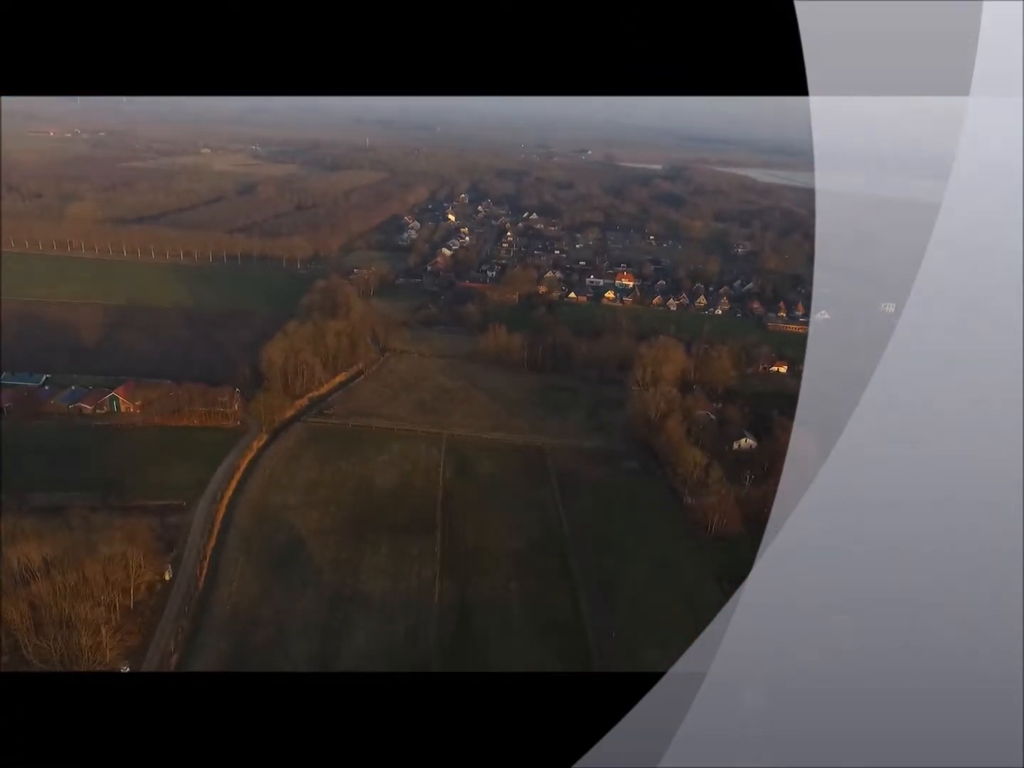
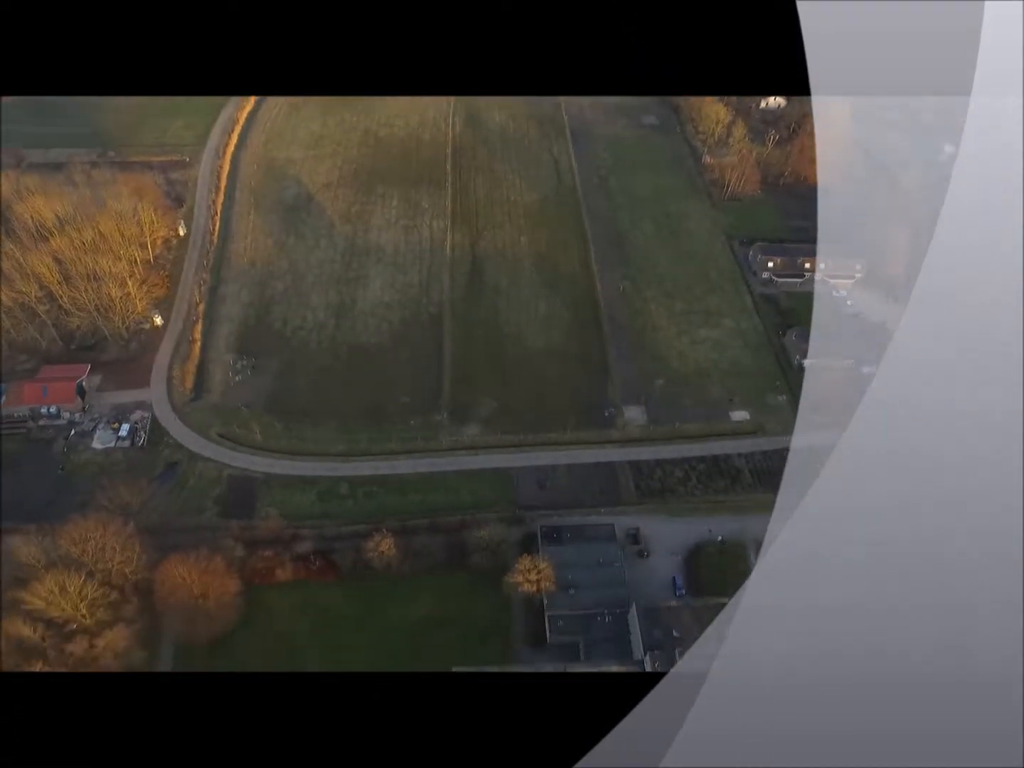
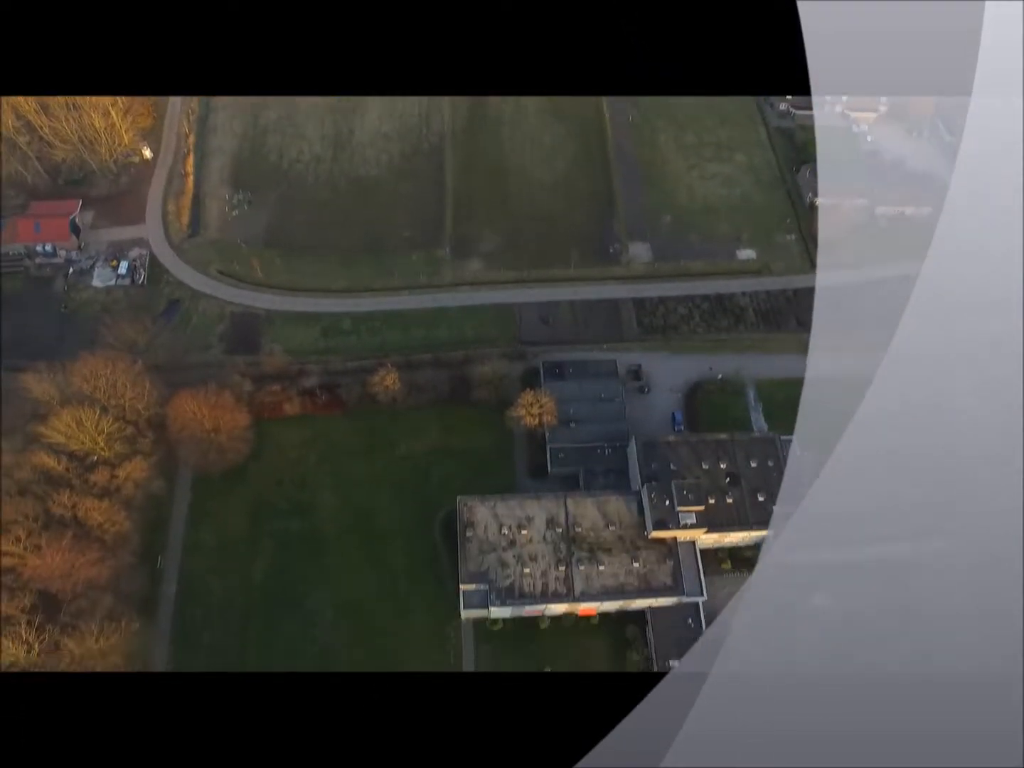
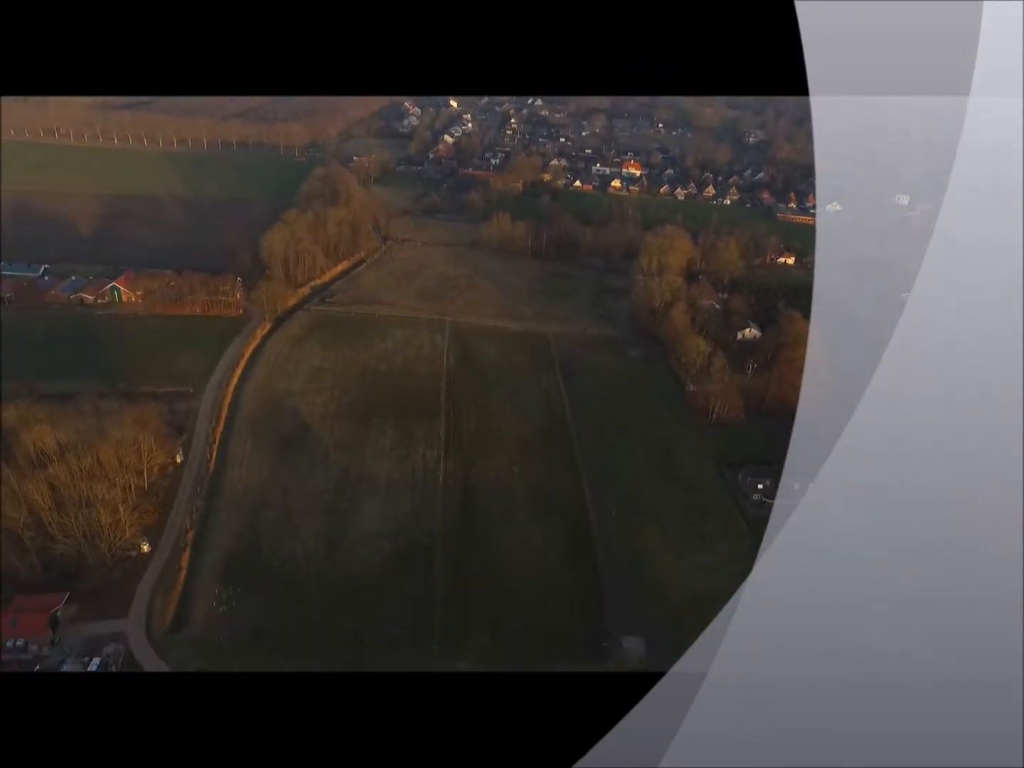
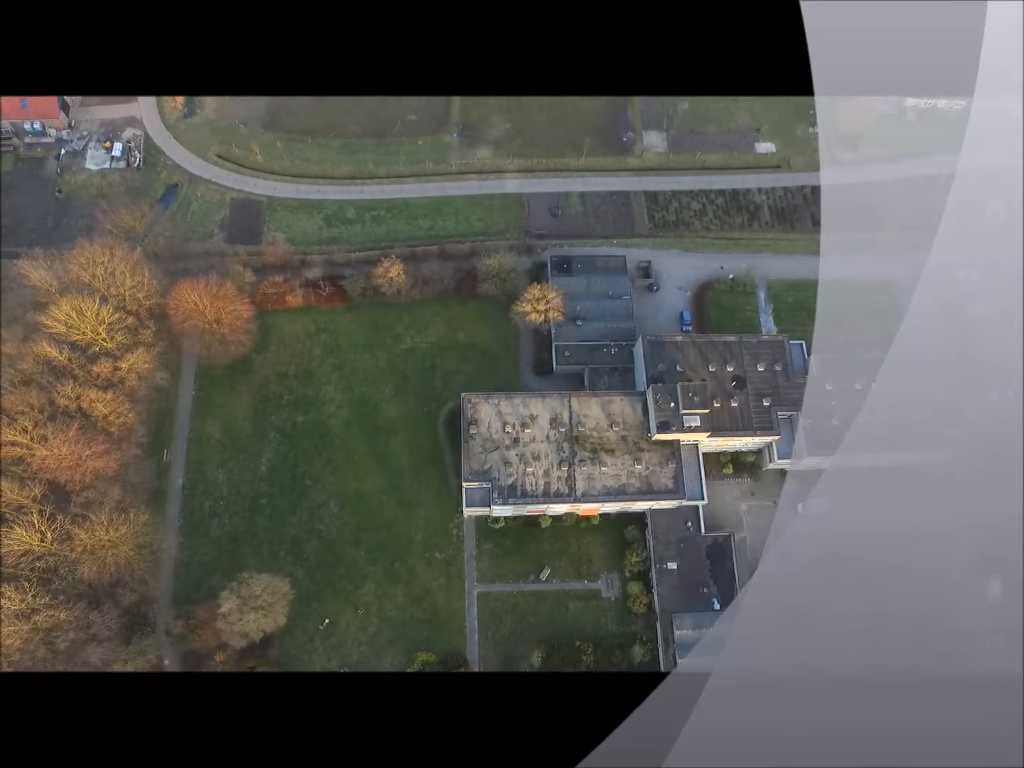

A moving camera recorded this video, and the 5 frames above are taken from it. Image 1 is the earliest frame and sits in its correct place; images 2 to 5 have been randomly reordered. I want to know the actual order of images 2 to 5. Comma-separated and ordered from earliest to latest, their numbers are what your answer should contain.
4, 2, 3, 5
